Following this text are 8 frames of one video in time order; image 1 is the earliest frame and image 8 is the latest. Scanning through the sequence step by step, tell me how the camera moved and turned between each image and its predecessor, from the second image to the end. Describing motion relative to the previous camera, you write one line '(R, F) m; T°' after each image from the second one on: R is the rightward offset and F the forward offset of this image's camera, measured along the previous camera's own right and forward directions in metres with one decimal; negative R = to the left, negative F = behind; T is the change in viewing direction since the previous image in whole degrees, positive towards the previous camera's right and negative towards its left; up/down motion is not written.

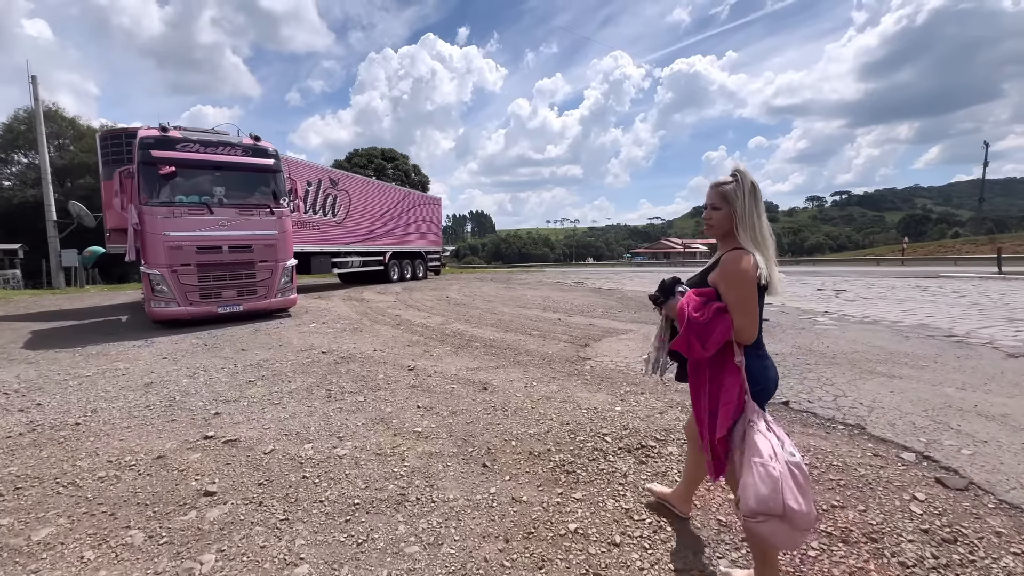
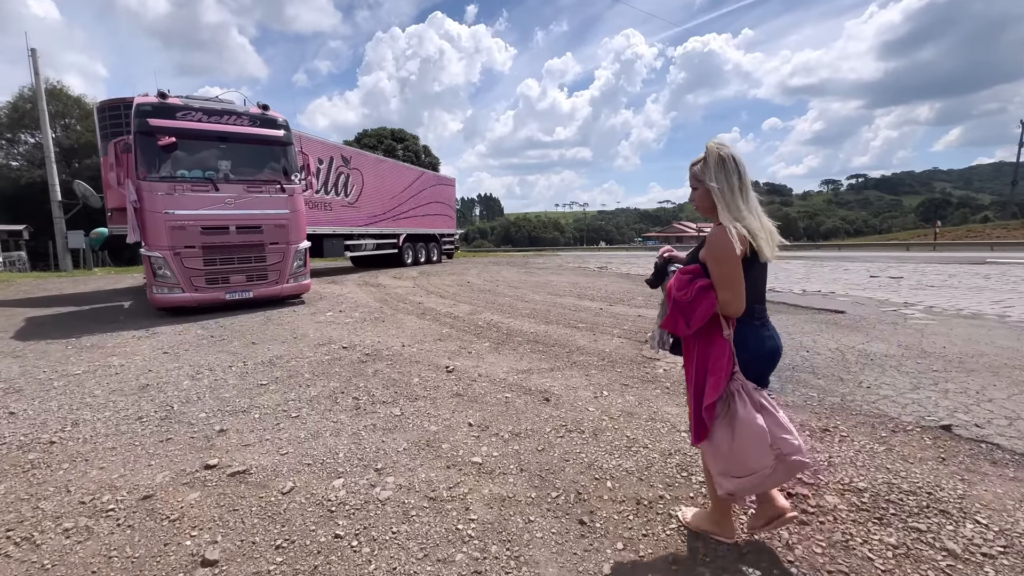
(-0.5, +0.9) m; -1°
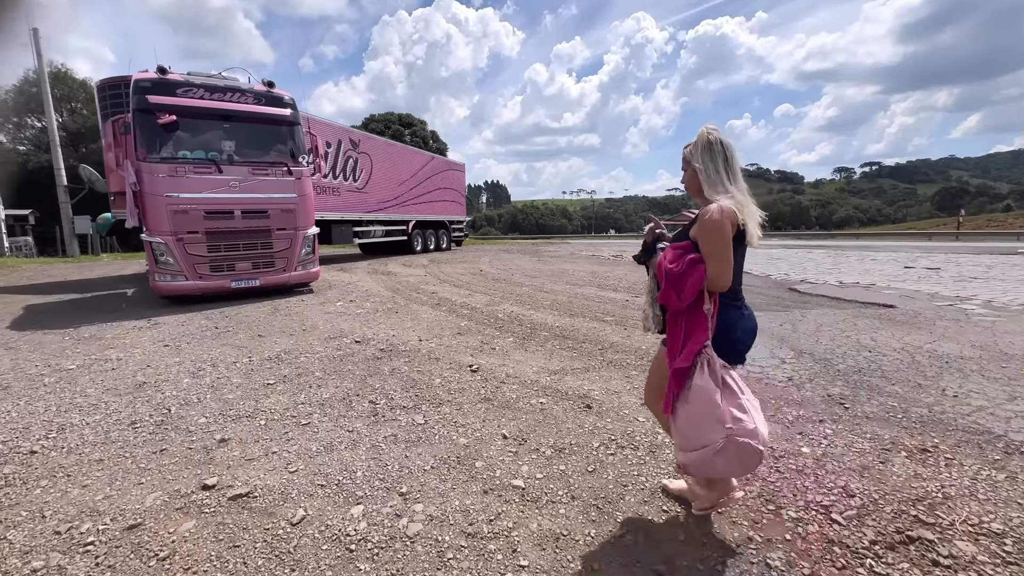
(-0.2, +0.5) m; -1°
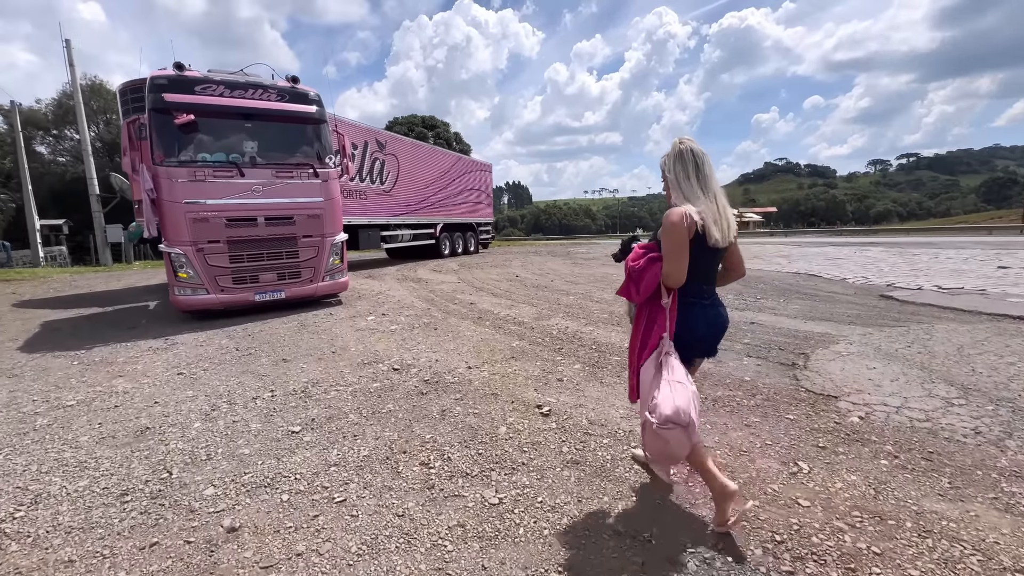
(-0.4, +0.9) m; -3°
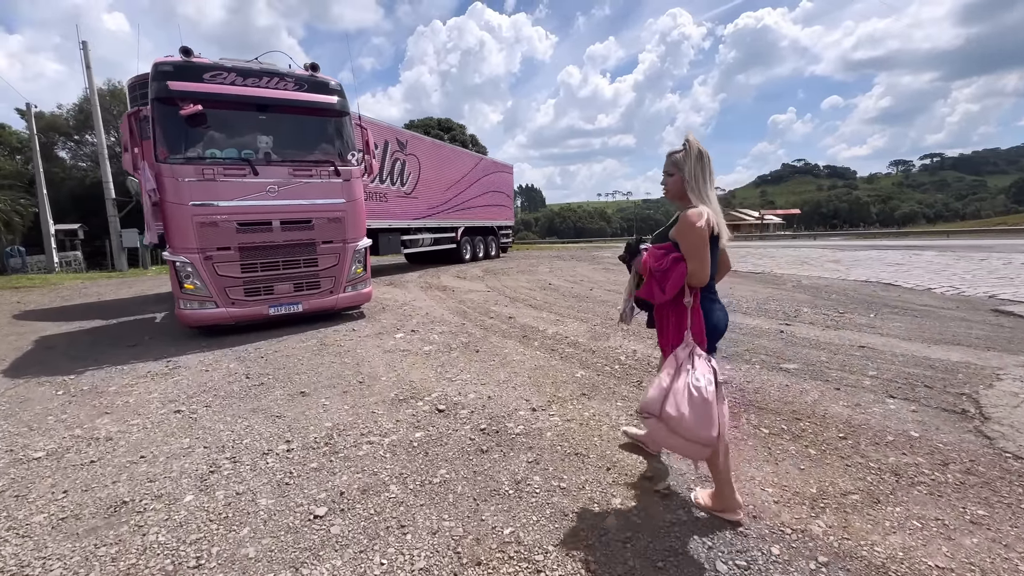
(-0.5, +1.0) m; -2°
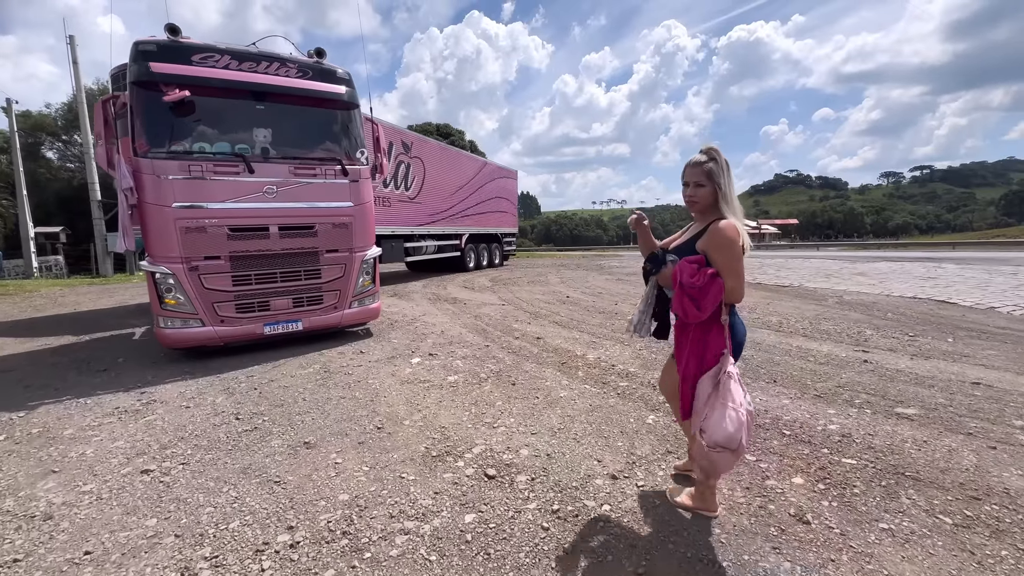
(-0.5, +0.9) m; +1°
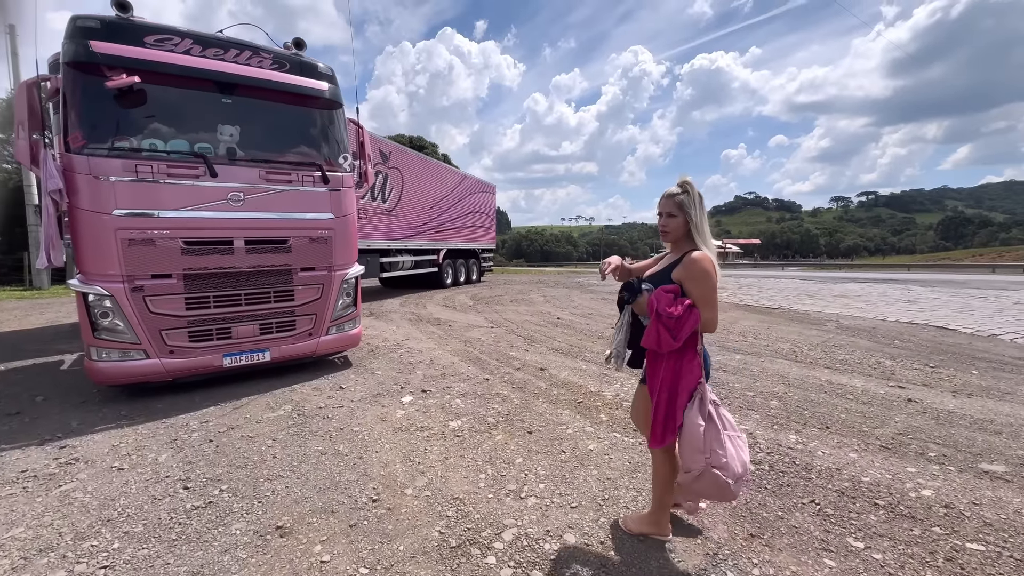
(-0.4, +0.7) m; +4°
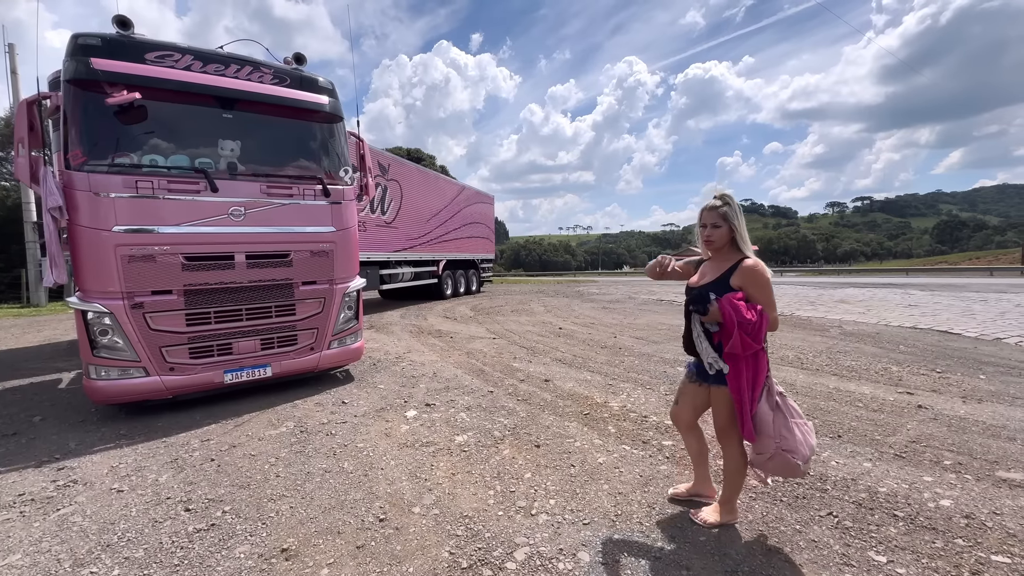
(-0.1, 0.0) m; 0°
